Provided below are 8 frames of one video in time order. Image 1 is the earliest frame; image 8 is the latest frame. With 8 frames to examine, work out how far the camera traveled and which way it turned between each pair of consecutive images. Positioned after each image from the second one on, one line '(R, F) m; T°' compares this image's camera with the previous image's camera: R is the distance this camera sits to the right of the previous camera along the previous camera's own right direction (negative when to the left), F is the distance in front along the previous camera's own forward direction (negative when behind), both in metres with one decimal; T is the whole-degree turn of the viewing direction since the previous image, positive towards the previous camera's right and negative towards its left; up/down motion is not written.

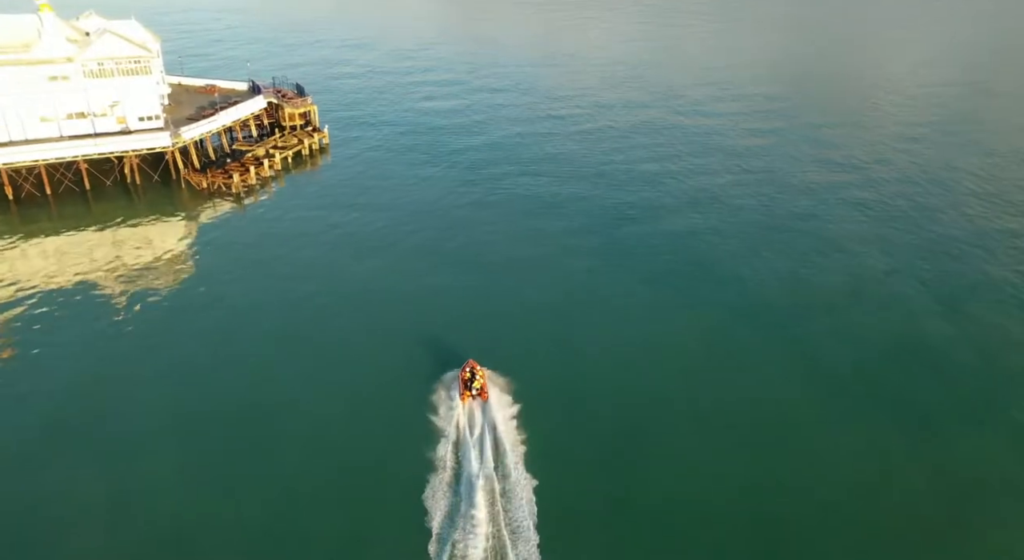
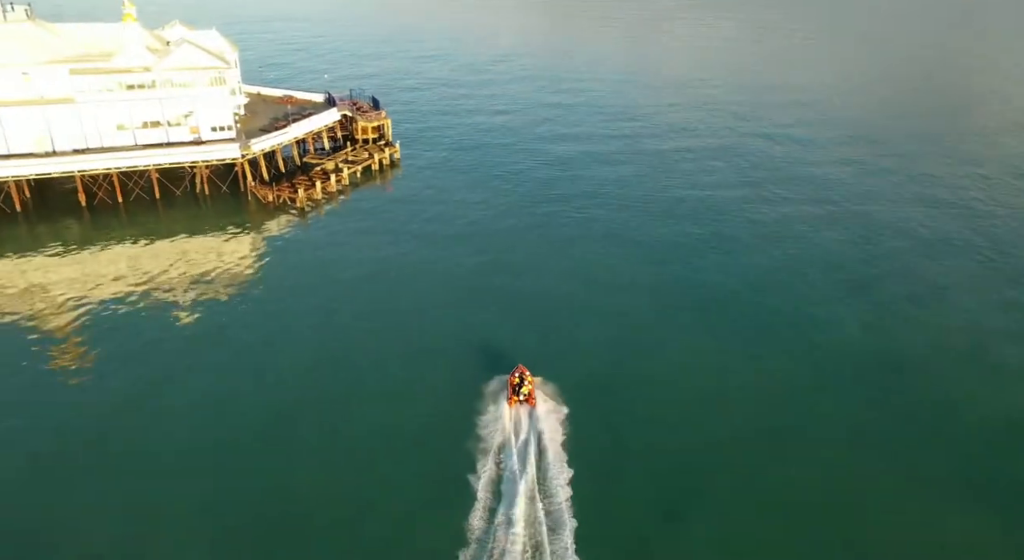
(+1.2, +2.9) m; -5°
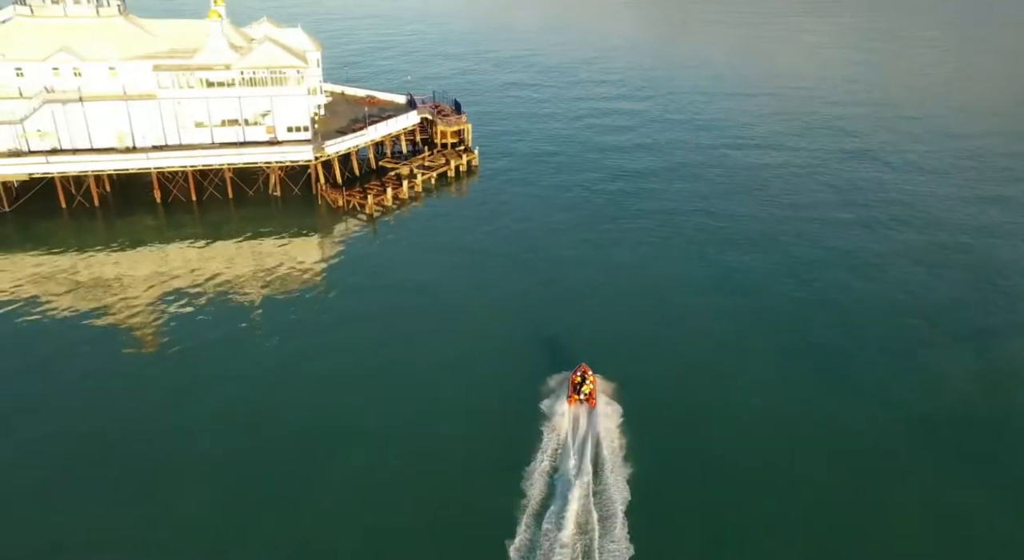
(+2.0, +3.5) m; -6°
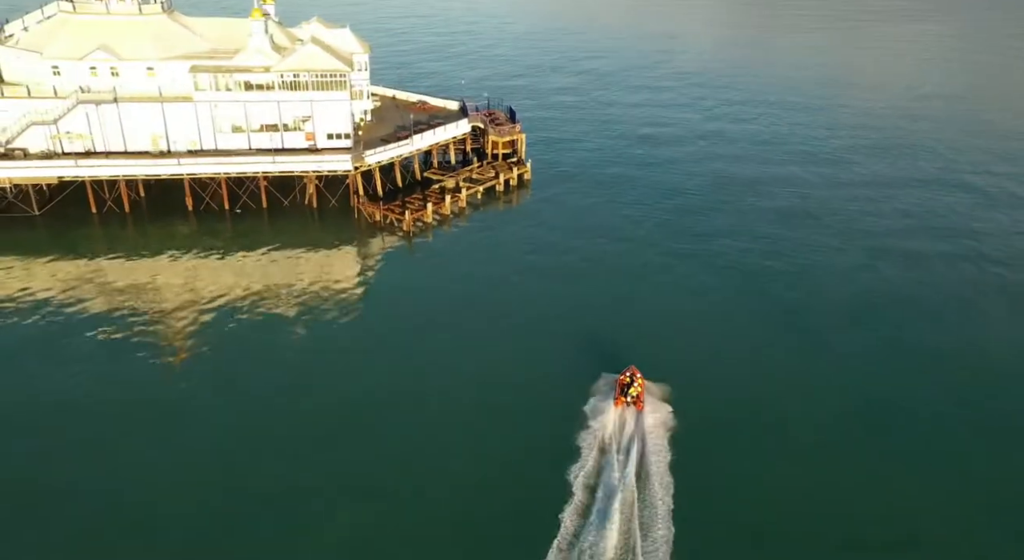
(+2.1, +6.1) m; -4°
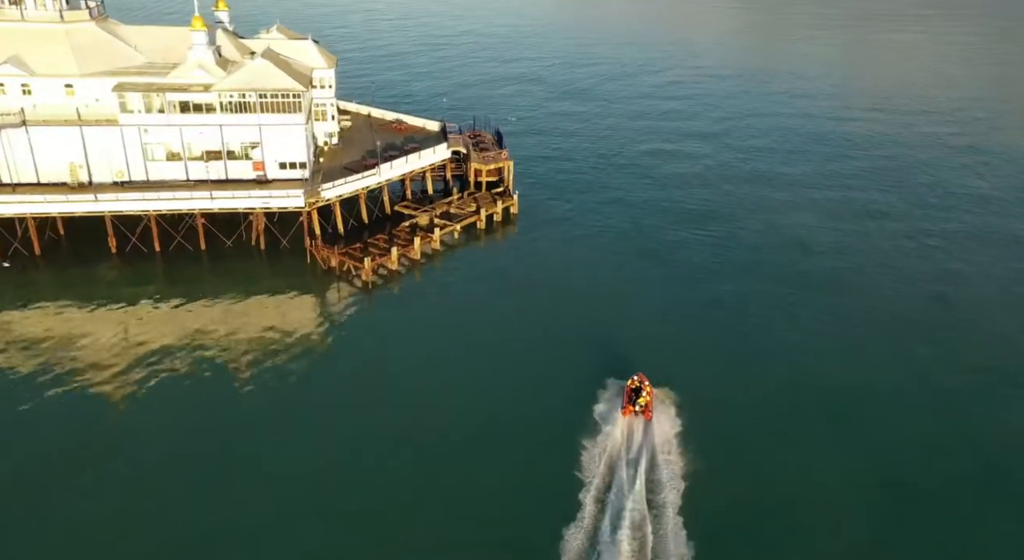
(+1.6, +12.6) m; 0°
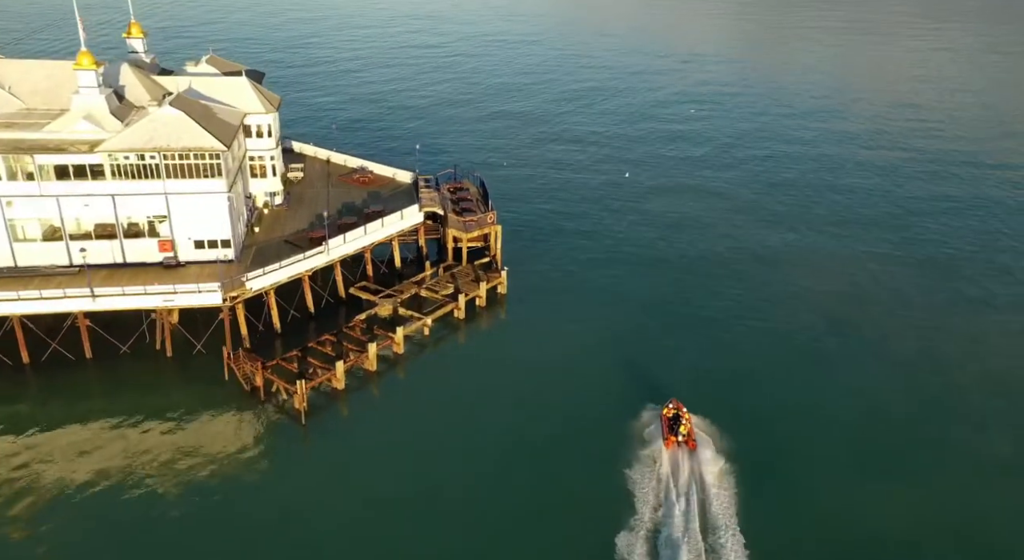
(+0.4, +17.5) m; 0°
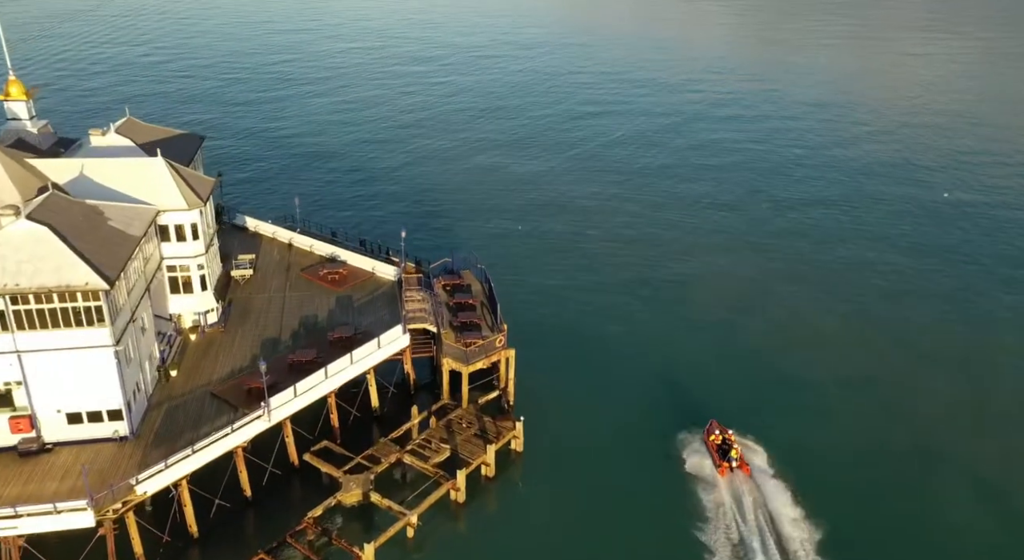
(-1.0, +18.6) m; 0°
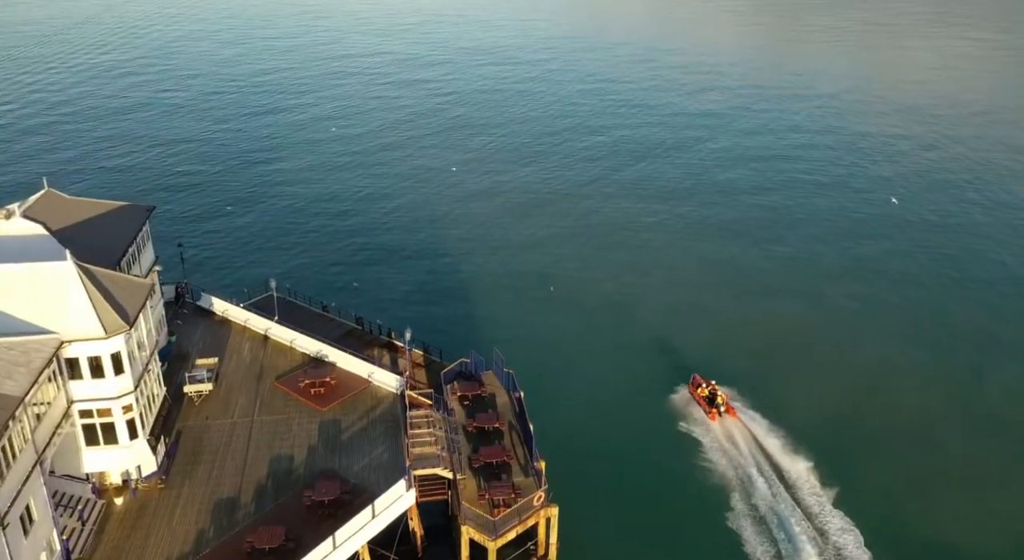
(-1.6, +13.8) m; 0°
